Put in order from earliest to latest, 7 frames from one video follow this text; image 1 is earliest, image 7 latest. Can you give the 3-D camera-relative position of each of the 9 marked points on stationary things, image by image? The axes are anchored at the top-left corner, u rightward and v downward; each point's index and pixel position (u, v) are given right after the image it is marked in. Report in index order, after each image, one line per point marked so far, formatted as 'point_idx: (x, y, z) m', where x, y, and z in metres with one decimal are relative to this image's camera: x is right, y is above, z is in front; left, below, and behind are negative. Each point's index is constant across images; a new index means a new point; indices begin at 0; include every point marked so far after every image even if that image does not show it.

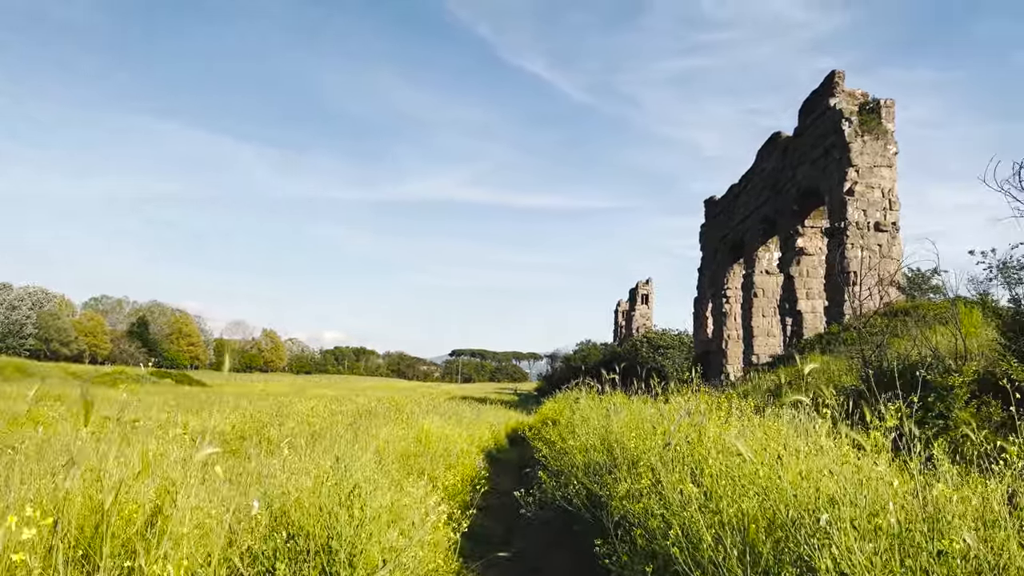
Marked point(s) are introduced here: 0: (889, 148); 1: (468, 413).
0: (+7.0, +2.6, +15.4) m
1: (-0.7, -1.9, +12.0) m
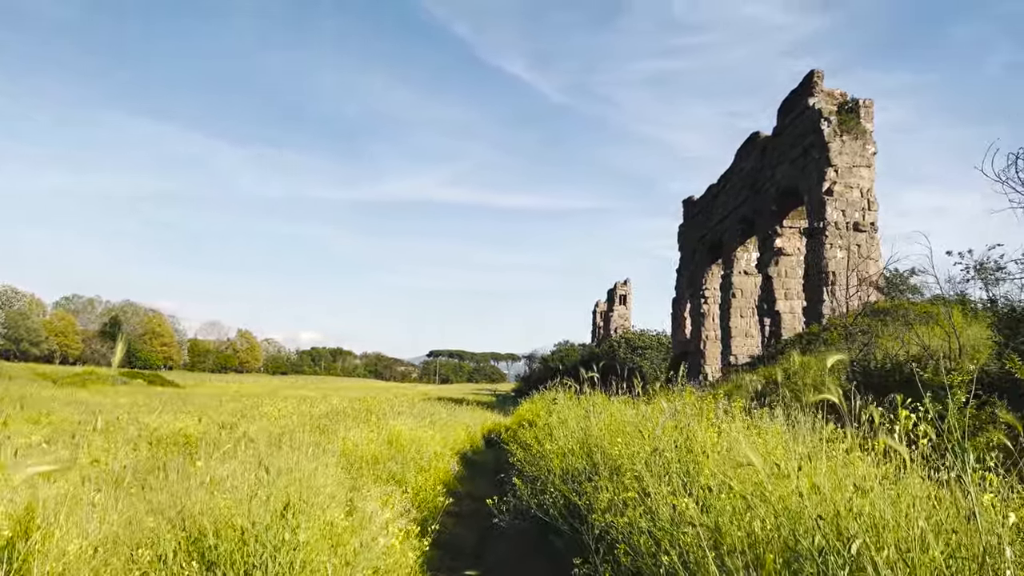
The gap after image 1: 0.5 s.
0: (+6.6, +2.6, +15.3) m
1: (-1.0, -1.8, +11.7) m
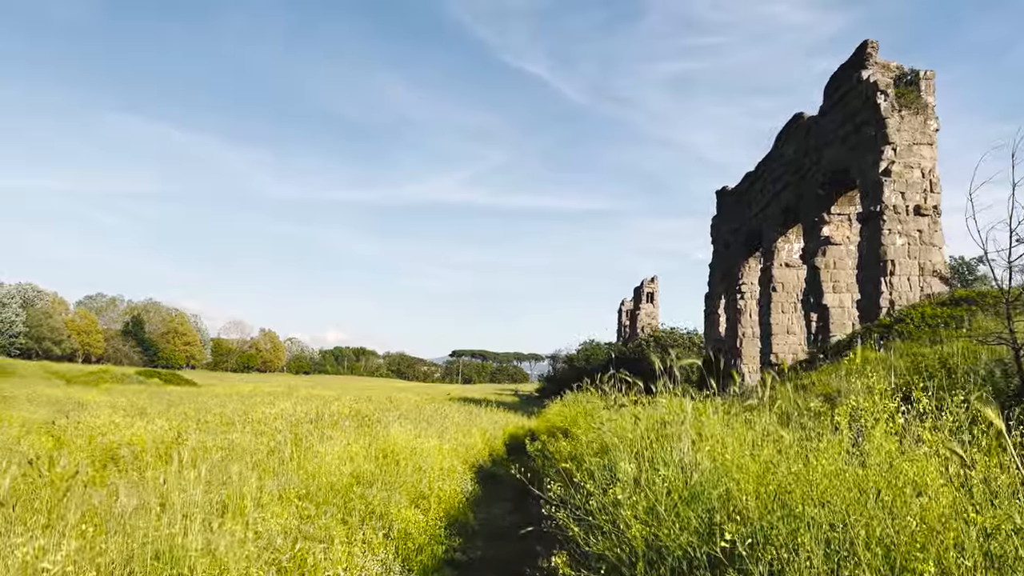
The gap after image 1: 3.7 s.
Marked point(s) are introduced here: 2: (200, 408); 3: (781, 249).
0: (+7.0, +2.8, +13.9) m
1: (-0.7, -1.7, +10.5) m
2: (-5.3, -2.0, +13.8) m
3: (+6.3, +0.9, +19.4) m
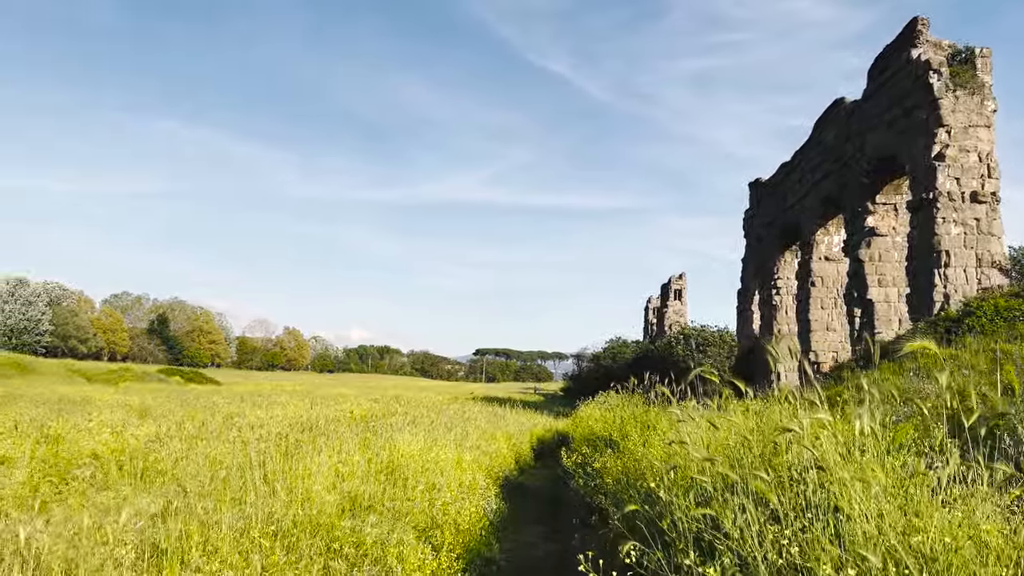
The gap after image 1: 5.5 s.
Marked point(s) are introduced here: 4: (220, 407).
0: (+7.4, +2.9, +13.0) m
1: (-0.4, -1.6, +9.8) m
2: (-4.9, -1.9, +13.2) m
3: (+6.9, +1.0, +18.4) m
4: (-4.6, -1.9, +13.0) m
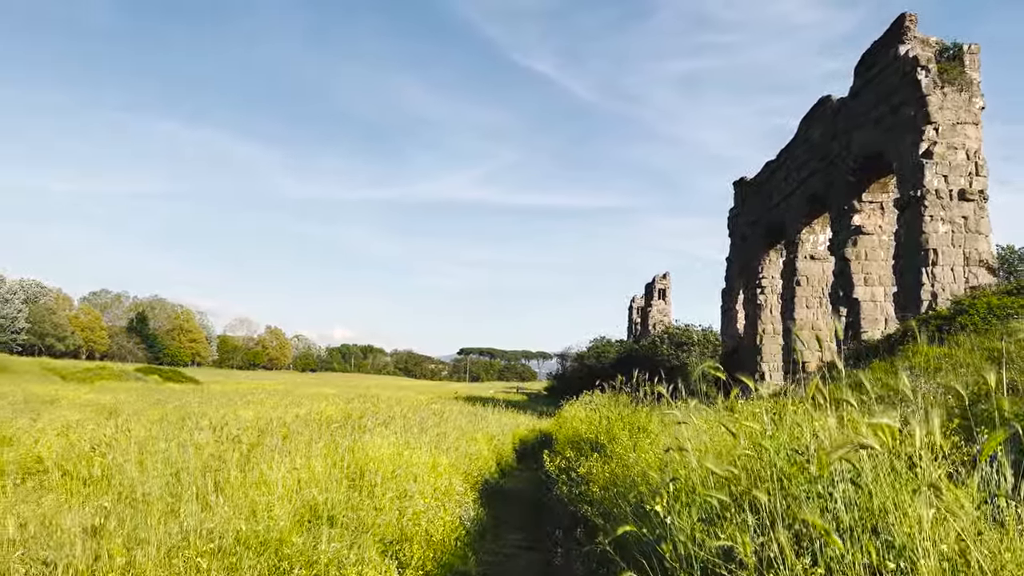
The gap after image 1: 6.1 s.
0: (+7.2, +2.9, +12.8) m
1: (-0.6, -1.5, +9.5) m
2: (-5.1, -1.9, +12.9) m
3: (+6.5, +1.1, +18.3) m
4: (-4.9, -1.8, +12.6) m
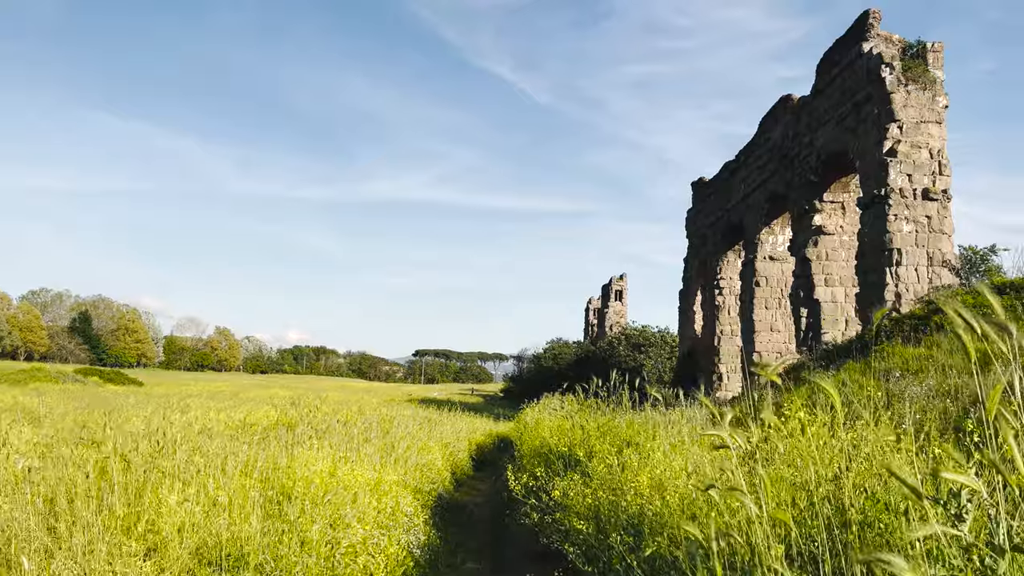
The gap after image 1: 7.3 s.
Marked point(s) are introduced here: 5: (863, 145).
0: (+6.5, +2.9, +12.7) m
1: (-1.1, -1.5, +9.0) m
2: (-5.8, -1.8, +12.1) m
3: (+5.6, +1.0, +18.1) m
4: (-5.5, -1.8, +11.8) m
5: (+5.7, +2.3, +13.4) m
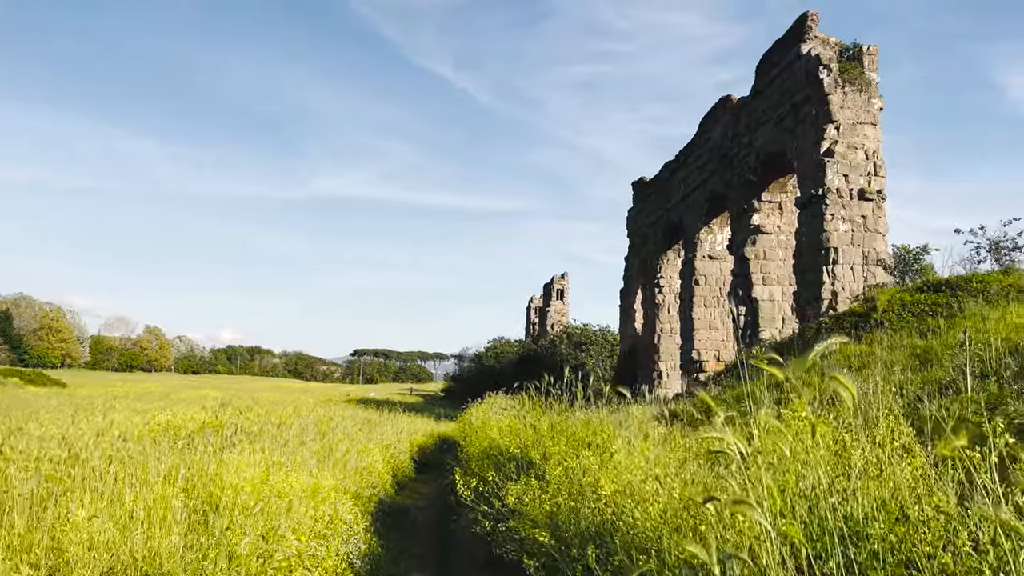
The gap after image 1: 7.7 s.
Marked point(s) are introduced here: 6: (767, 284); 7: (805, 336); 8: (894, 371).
0: (+5.7, +2.9, +12.9) m
1: (-1.7, -1.5, +8.7) m
2: (-6.6, -1.7, +11.5) m
3: (+4.3, +1.1, +18.3) m
4: (-6.3, -1.7, +11.2) m
5: (+4.7, +2.3, +13.6) m
6: (+4.6, +0.1, +14.9) m
7: (+3.1, -0.5, +8.7) m
8: (+2.8, -0.6, +6.0) m
